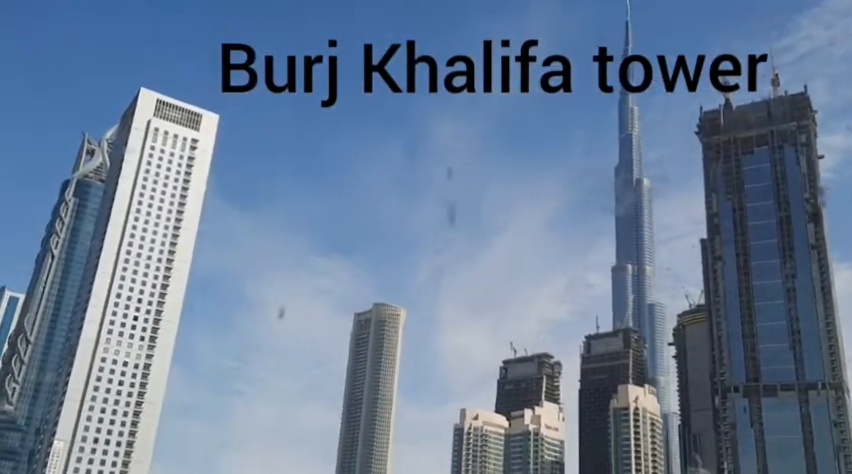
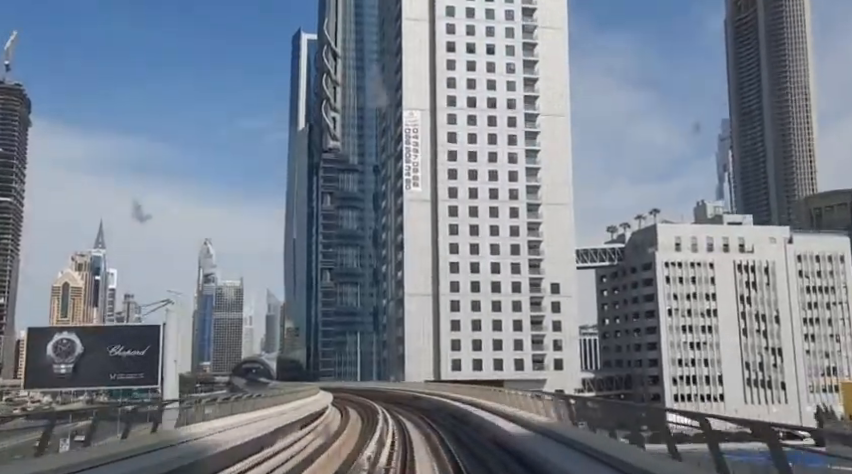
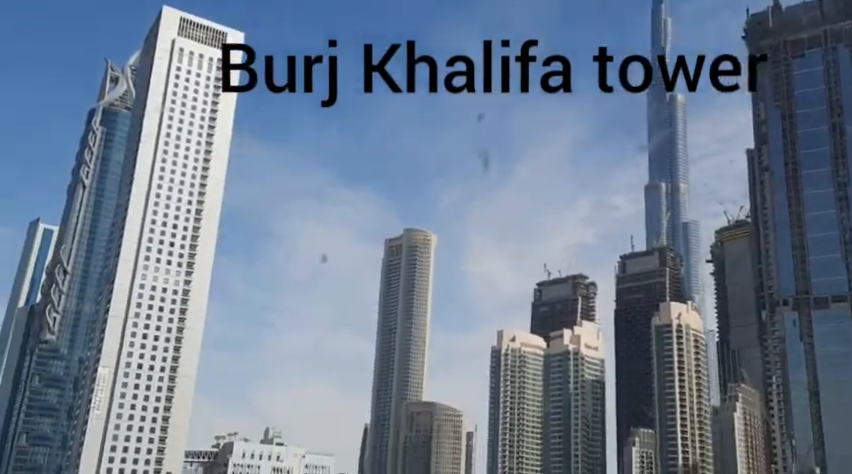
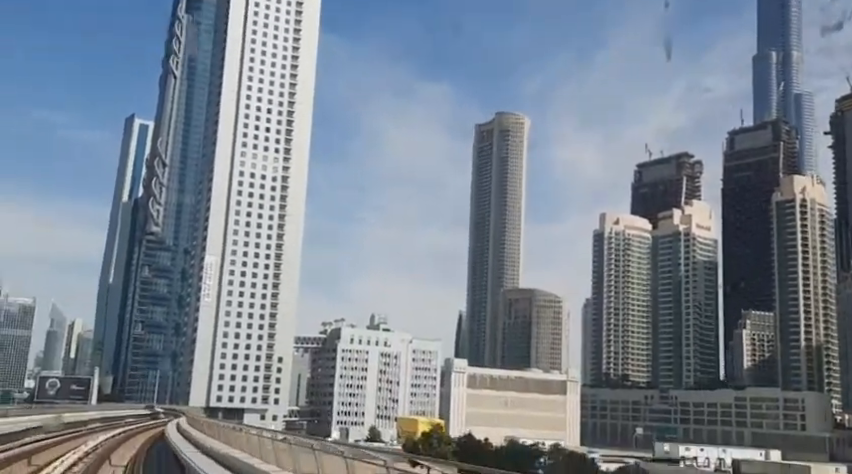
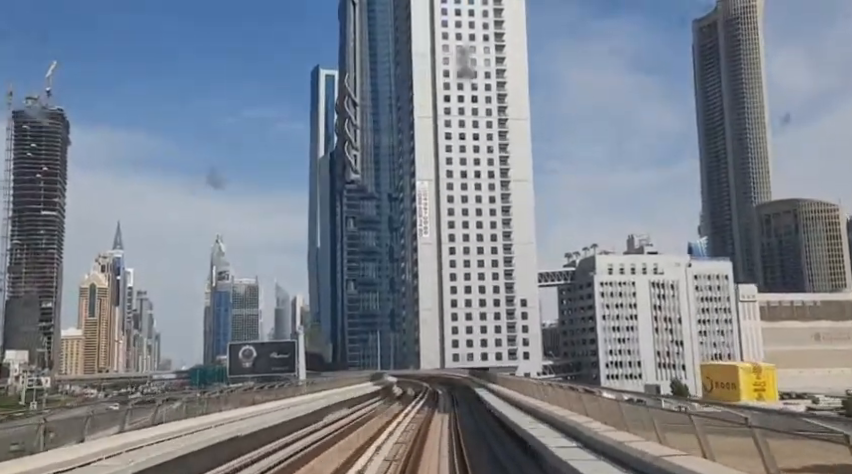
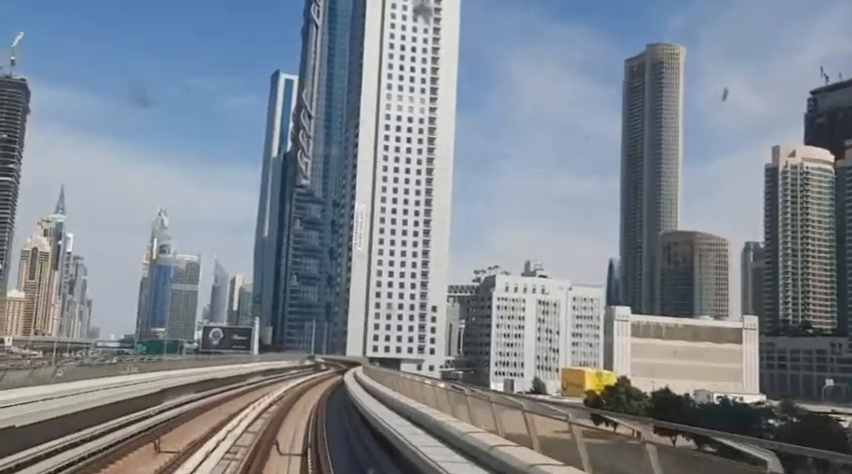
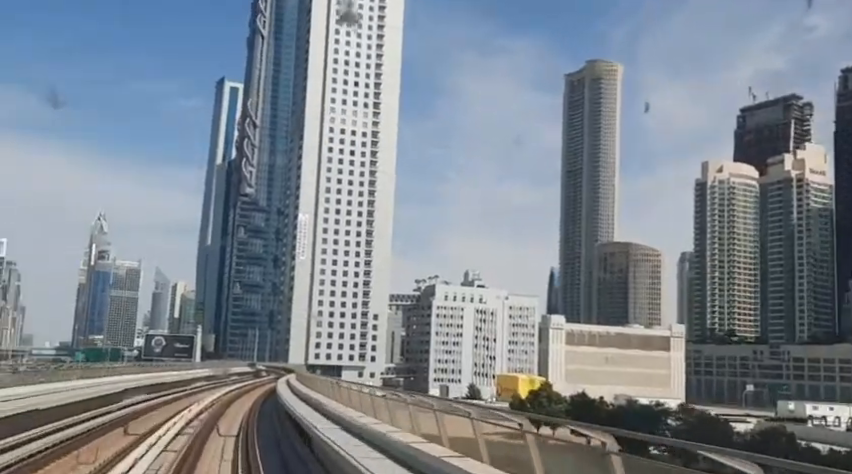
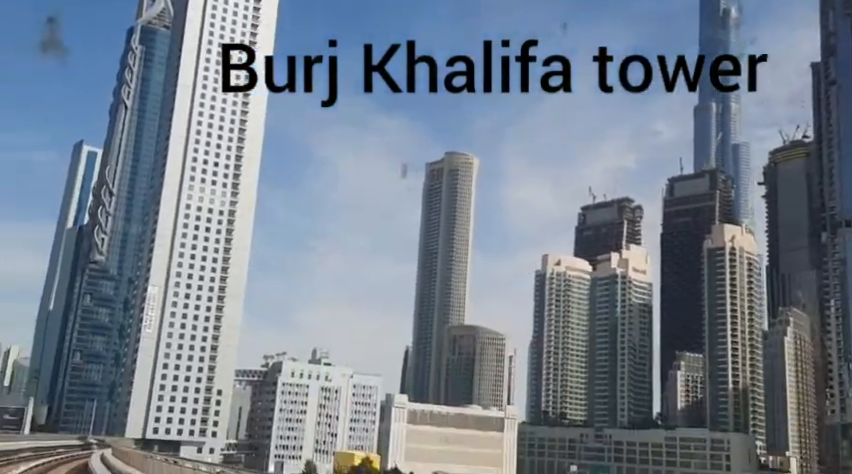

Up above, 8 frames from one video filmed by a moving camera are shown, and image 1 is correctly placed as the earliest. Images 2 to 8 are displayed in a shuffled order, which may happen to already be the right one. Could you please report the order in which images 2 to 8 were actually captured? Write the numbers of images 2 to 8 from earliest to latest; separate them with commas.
3, 8, 4, 7, 6, 5, 2
